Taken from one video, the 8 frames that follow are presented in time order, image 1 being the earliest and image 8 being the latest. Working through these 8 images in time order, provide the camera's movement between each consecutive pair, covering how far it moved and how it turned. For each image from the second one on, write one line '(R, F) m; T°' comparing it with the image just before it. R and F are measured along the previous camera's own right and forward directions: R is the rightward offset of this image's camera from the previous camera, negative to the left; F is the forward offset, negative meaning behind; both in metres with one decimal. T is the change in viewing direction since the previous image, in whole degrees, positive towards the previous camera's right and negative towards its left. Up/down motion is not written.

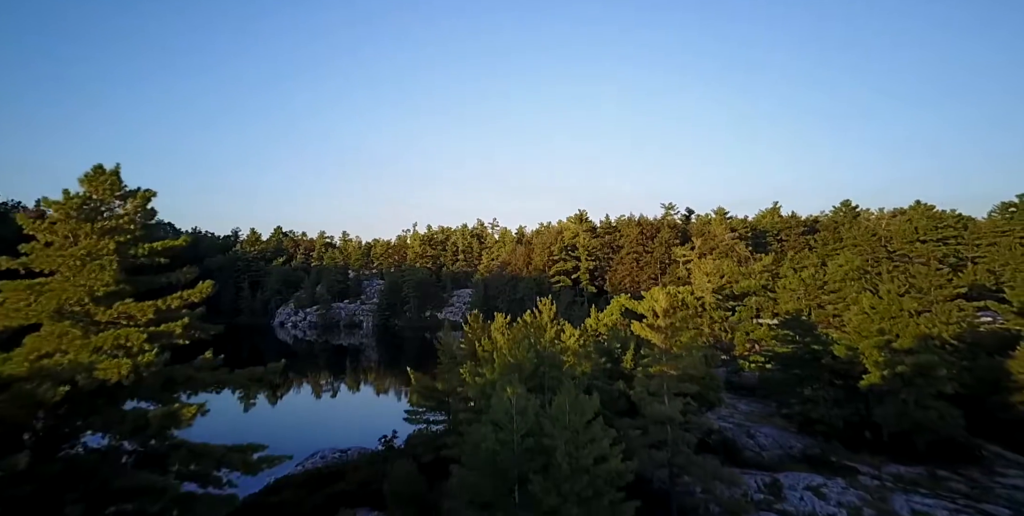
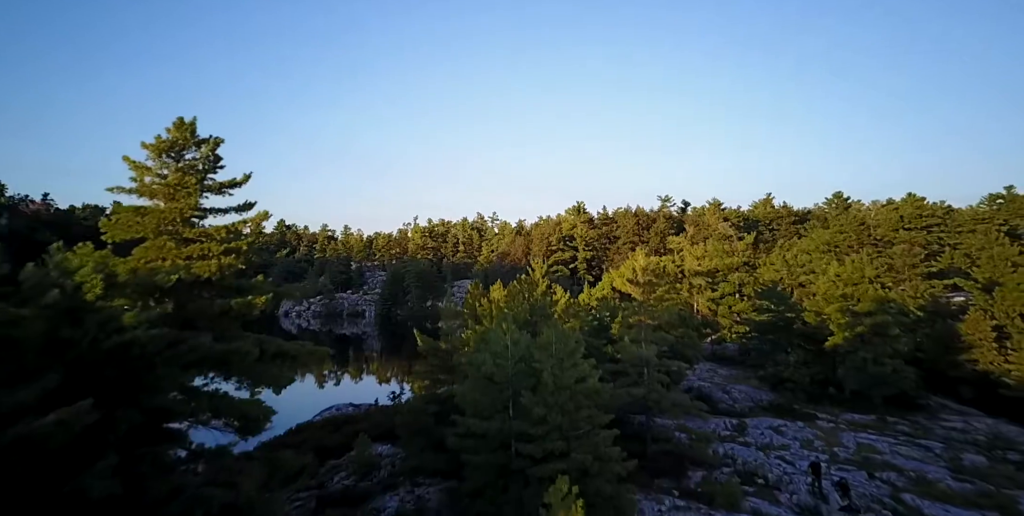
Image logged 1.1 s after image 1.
(+0.2, -3.2) m; 0°
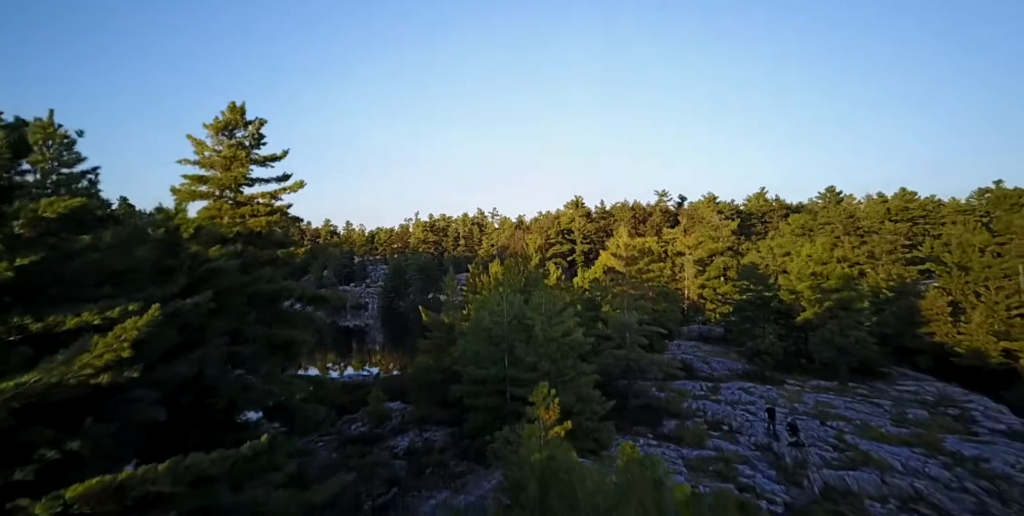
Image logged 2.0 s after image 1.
(+0.2, -3.1) m; 0°
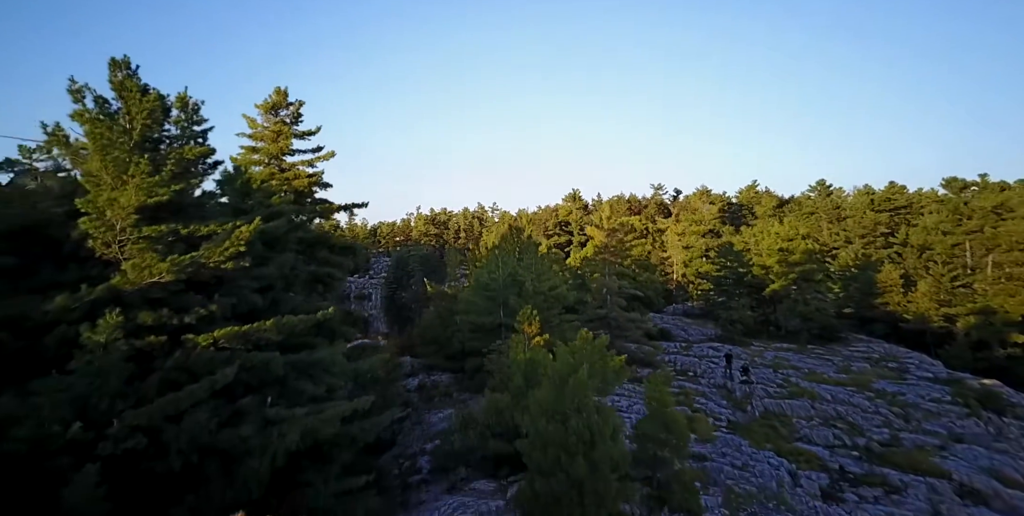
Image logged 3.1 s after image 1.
(+0.3, -4.1) m; 0°
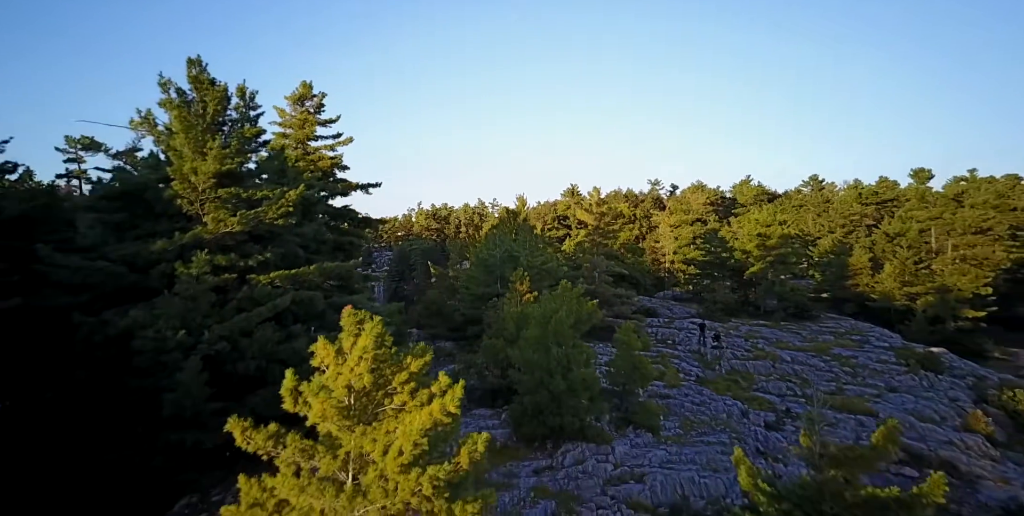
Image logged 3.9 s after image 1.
(+0.2, -3.2) m; 0°
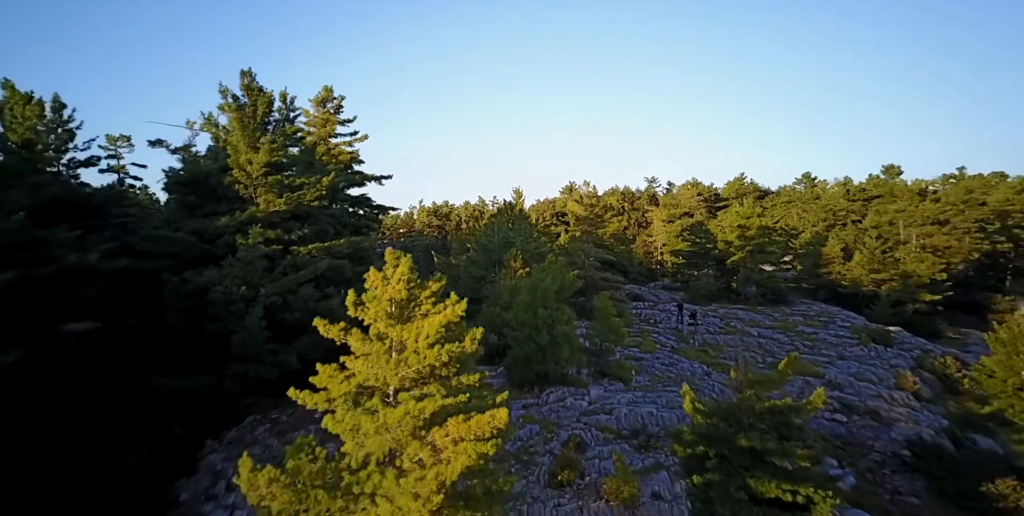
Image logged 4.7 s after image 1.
(+0.2, -3.3) m; 0°
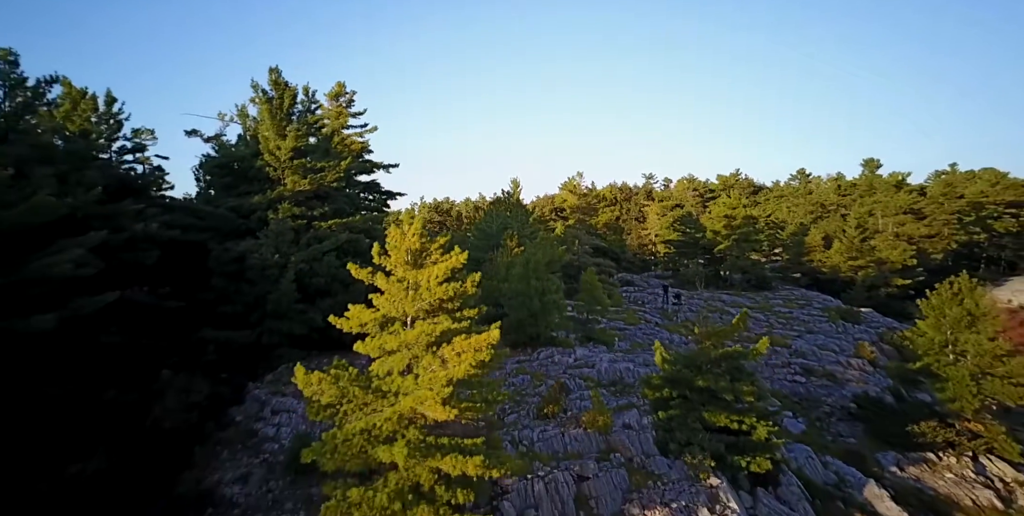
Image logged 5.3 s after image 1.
(+0.2, -2.5) m; 0°
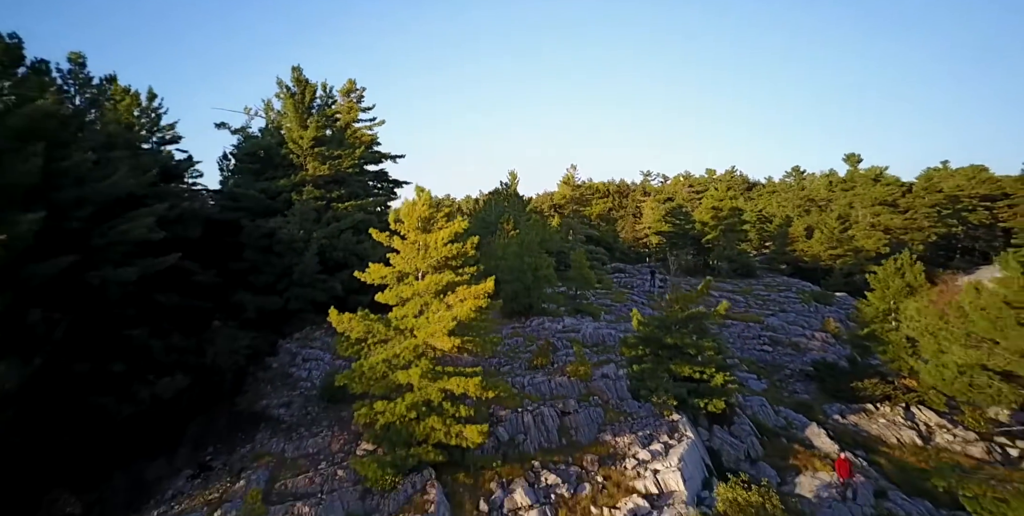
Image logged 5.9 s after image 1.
(+0.2, -2.6) m; 0°
